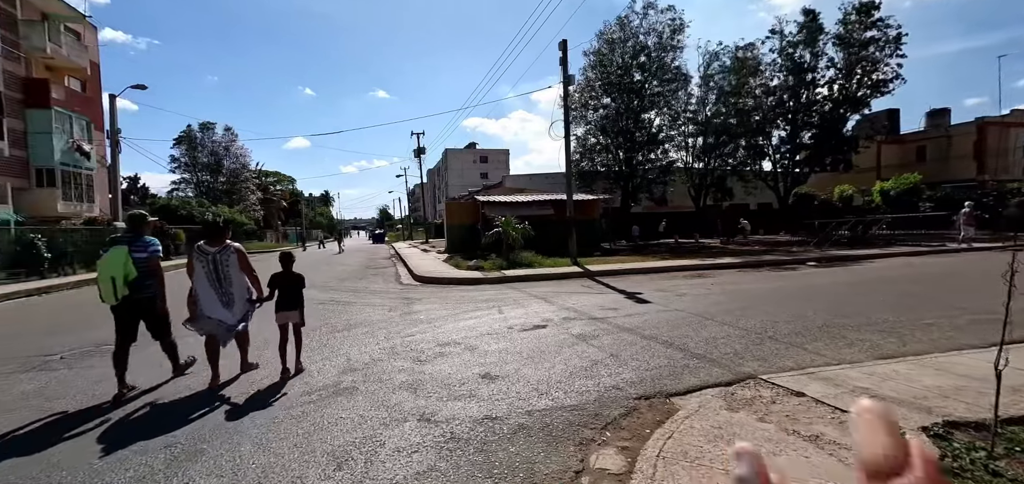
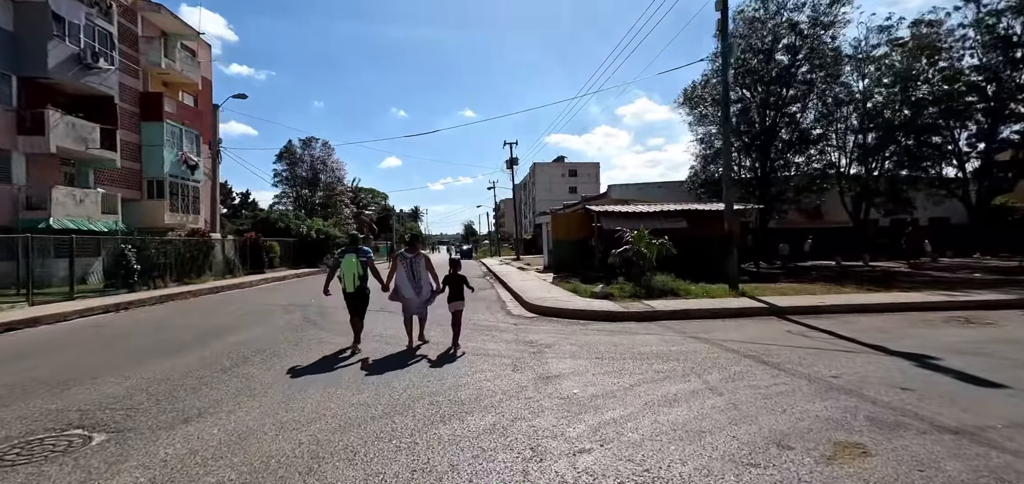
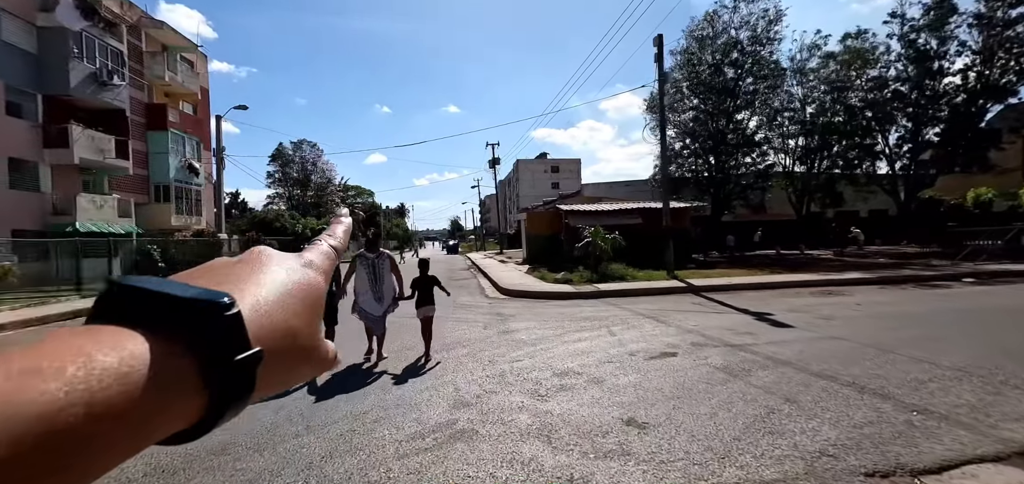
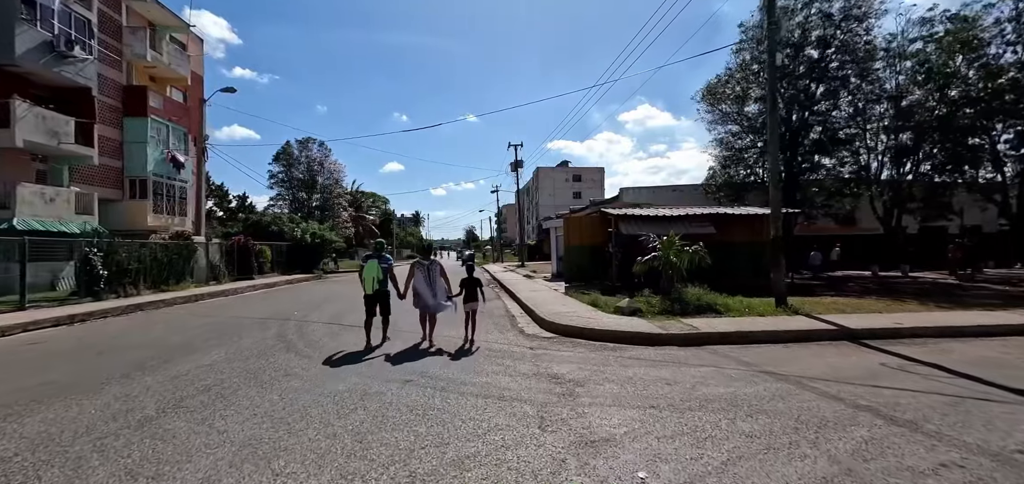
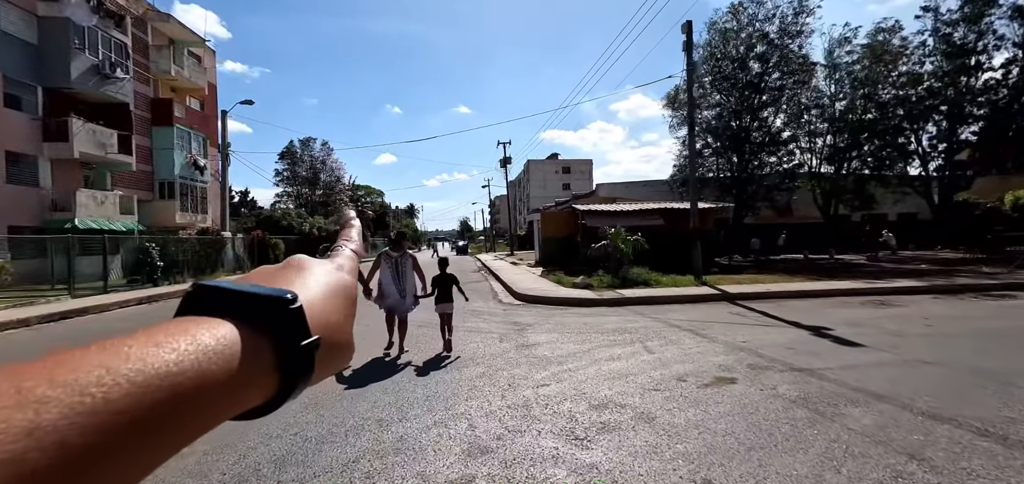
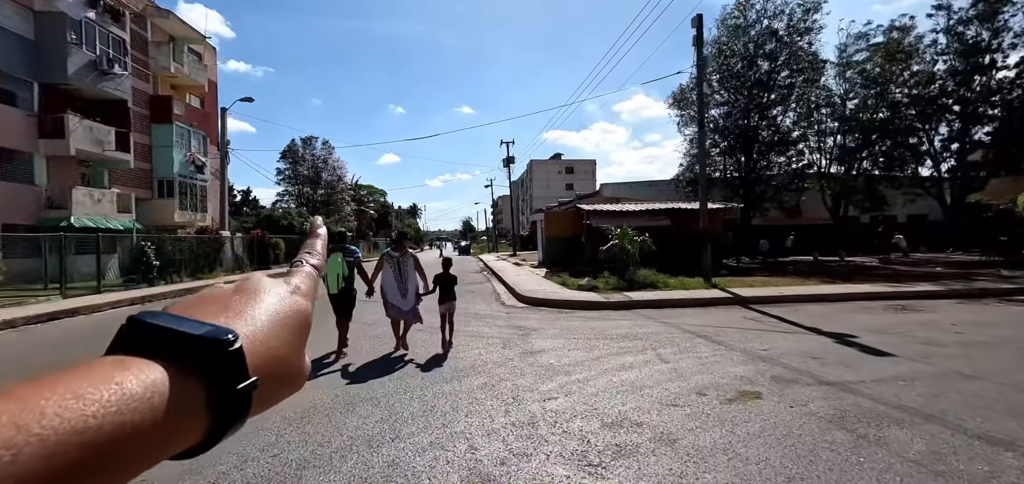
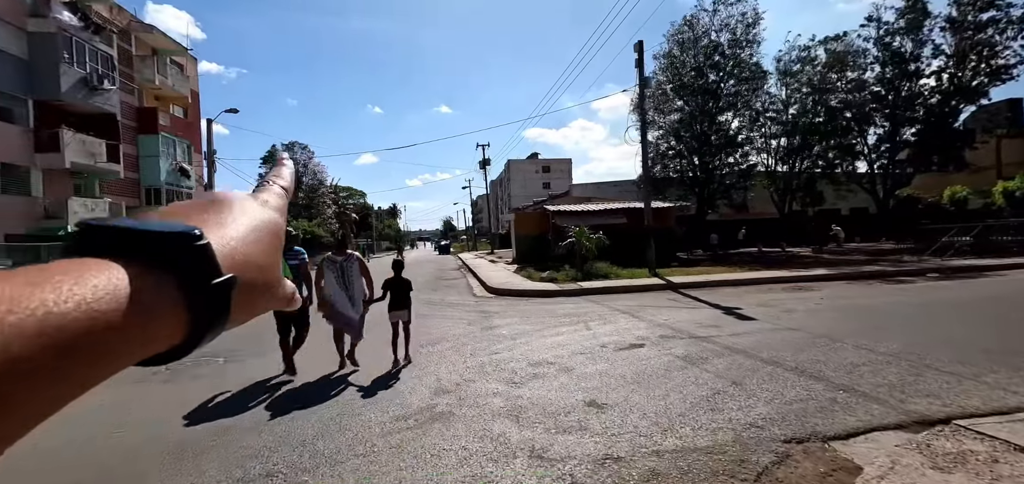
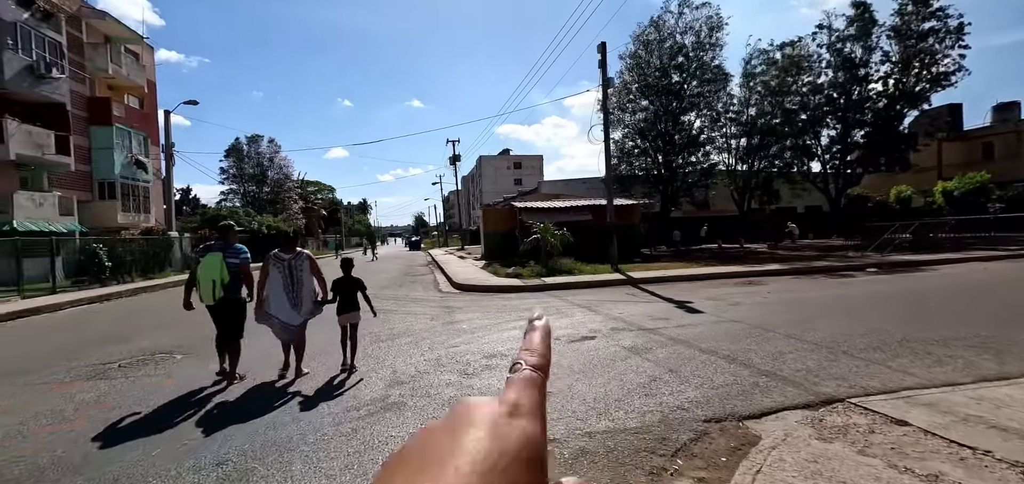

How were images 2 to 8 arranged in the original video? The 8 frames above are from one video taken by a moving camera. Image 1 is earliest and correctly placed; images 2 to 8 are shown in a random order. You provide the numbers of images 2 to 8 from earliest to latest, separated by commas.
8, 7, 3, 5, 6, 2, 4
